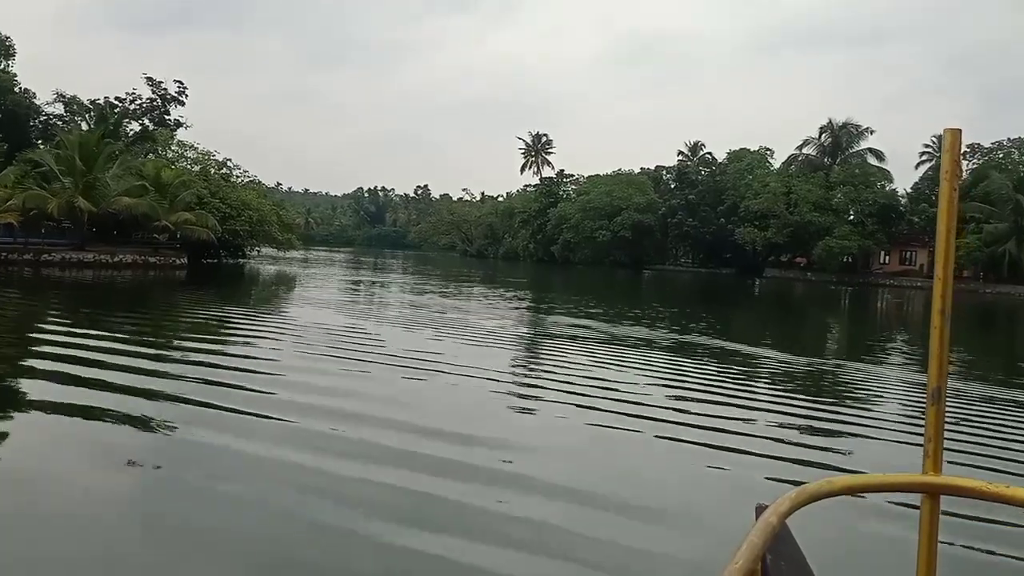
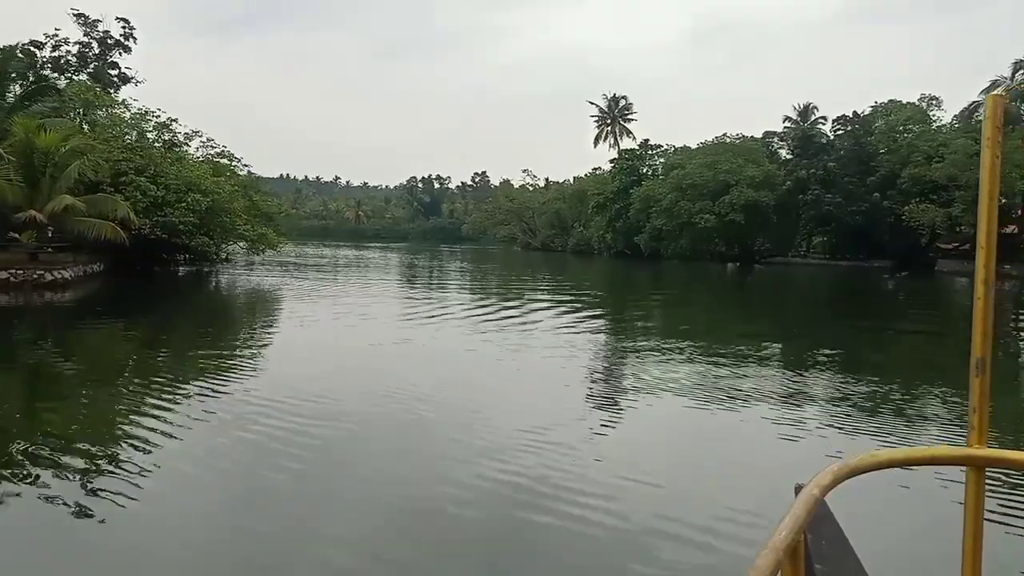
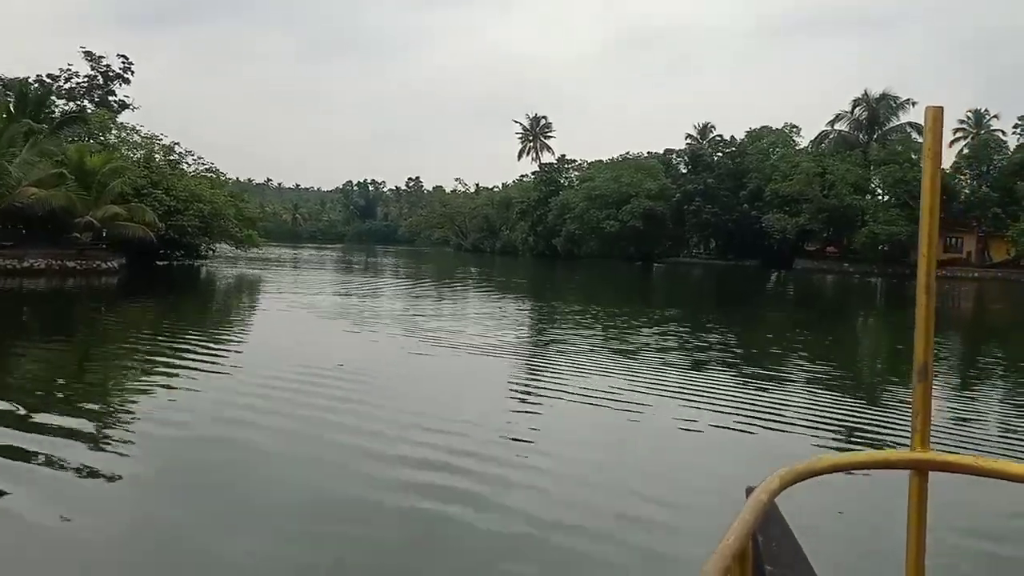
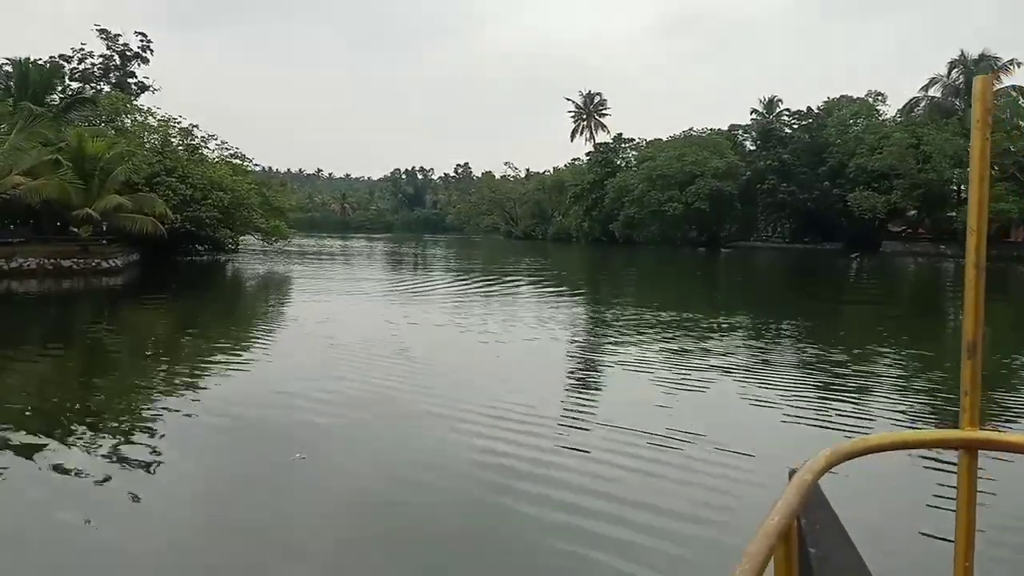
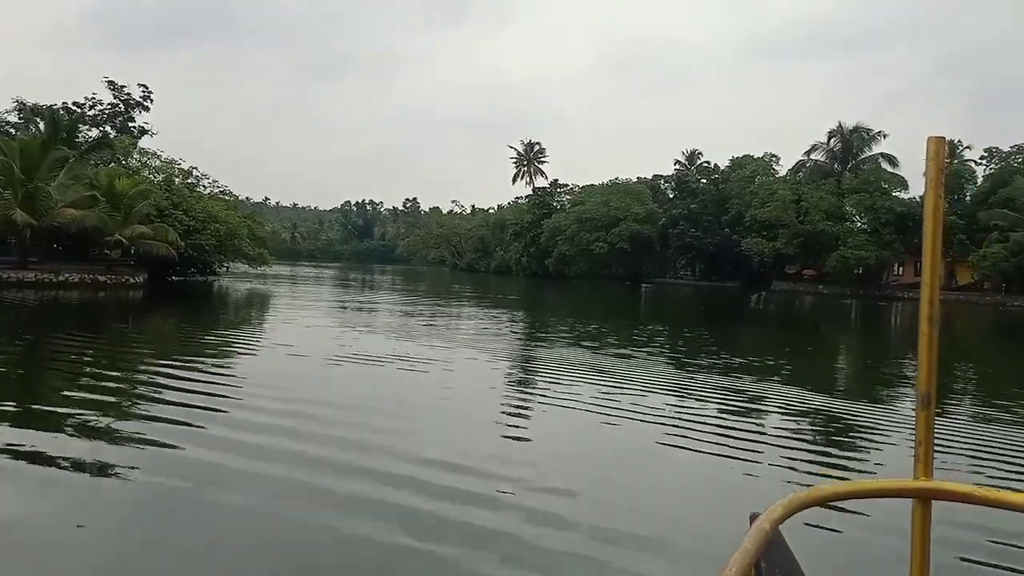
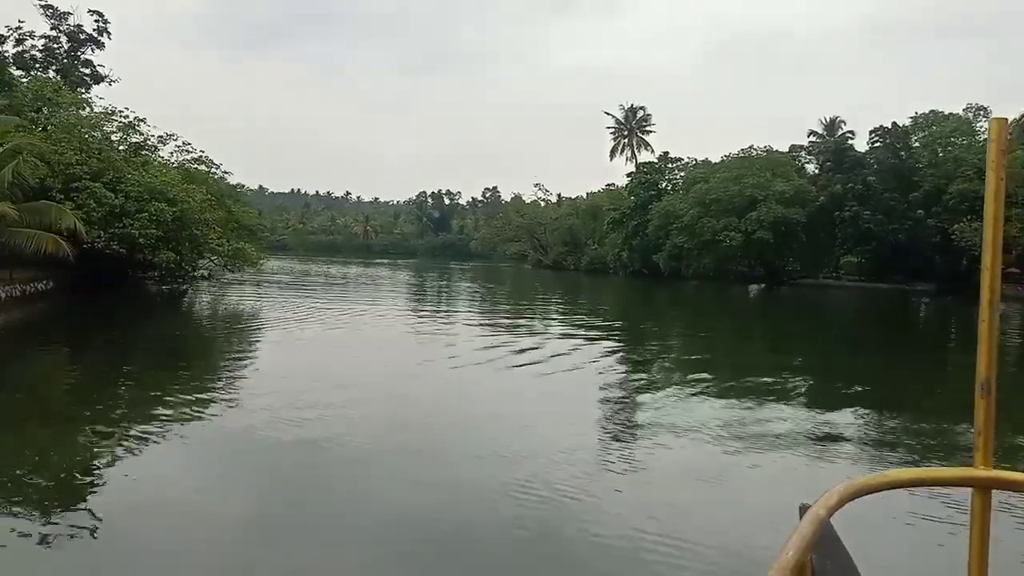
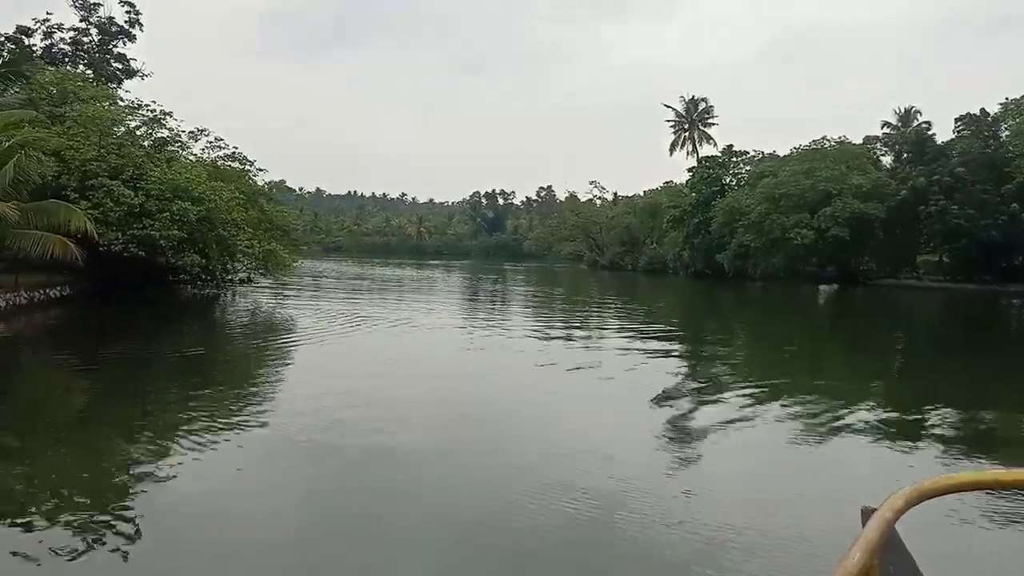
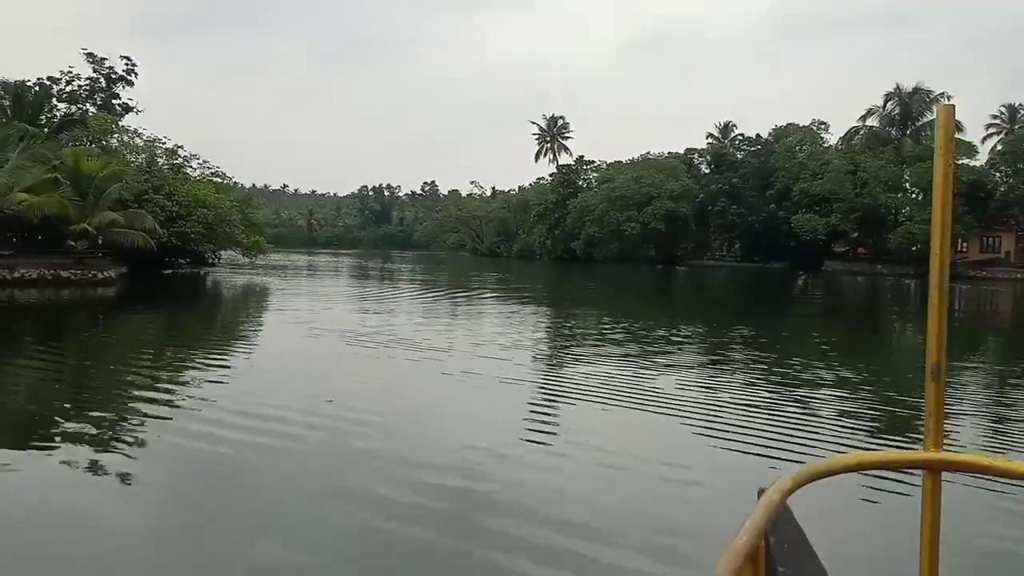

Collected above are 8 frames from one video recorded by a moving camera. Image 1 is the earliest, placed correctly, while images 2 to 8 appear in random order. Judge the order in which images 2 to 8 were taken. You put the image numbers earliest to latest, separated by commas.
5, 3, 8, 4, 2, 6, 7
